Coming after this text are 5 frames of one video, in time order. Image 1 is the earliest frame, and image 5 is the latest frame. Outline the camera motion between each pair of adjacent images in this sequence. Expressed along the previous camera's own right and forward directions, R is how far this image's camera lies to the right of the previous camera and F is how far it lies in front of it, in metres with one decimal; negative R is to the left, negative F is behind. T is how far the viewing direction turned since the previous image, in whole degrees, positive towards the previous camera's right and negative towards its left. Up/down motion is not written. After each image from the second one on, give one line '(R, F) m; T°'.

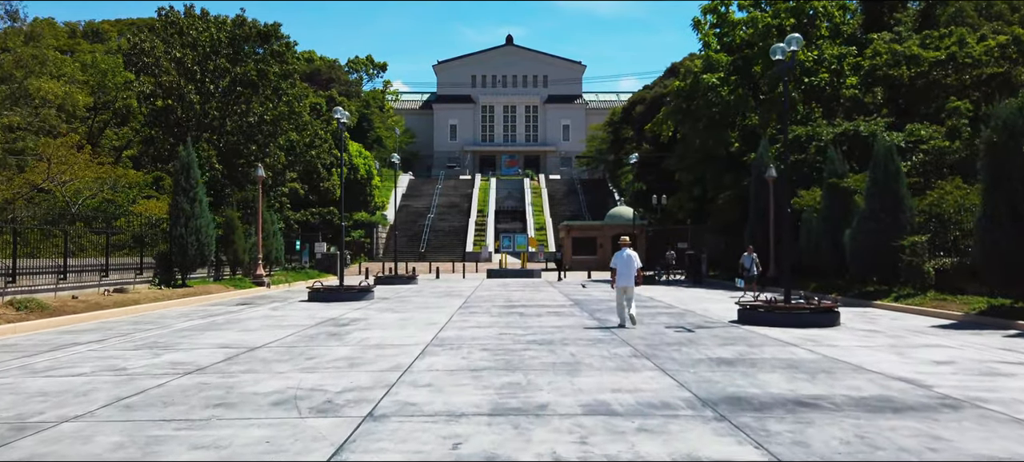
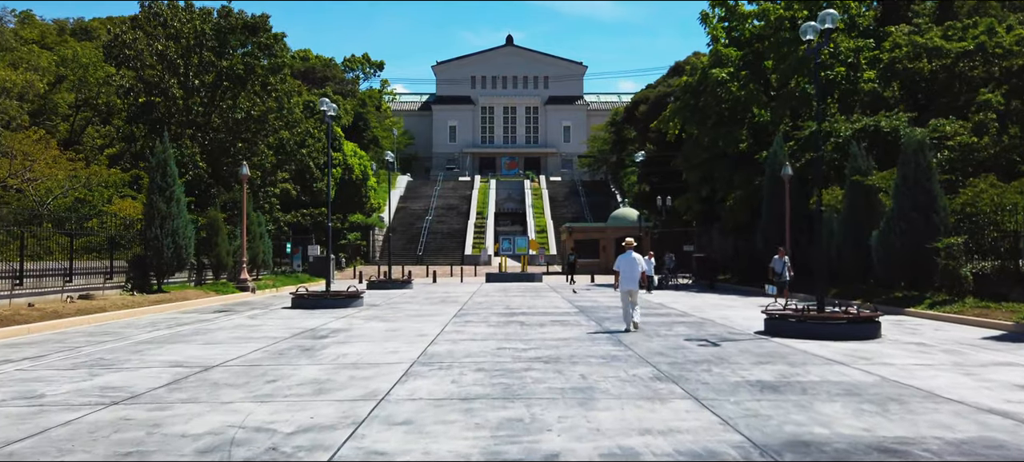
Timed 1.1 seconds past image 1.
(0.0, +1.8) m; 0°
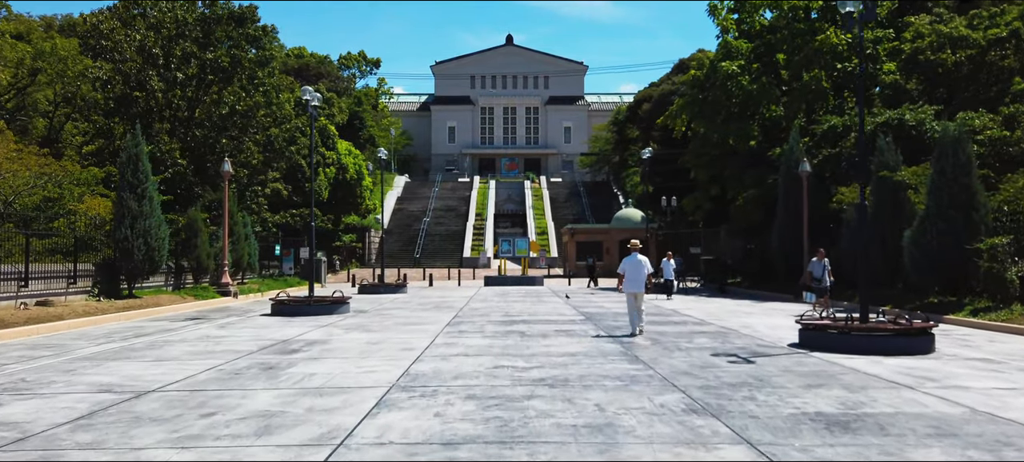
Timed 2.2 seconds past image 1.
(0.0, +1.9) m; 0°
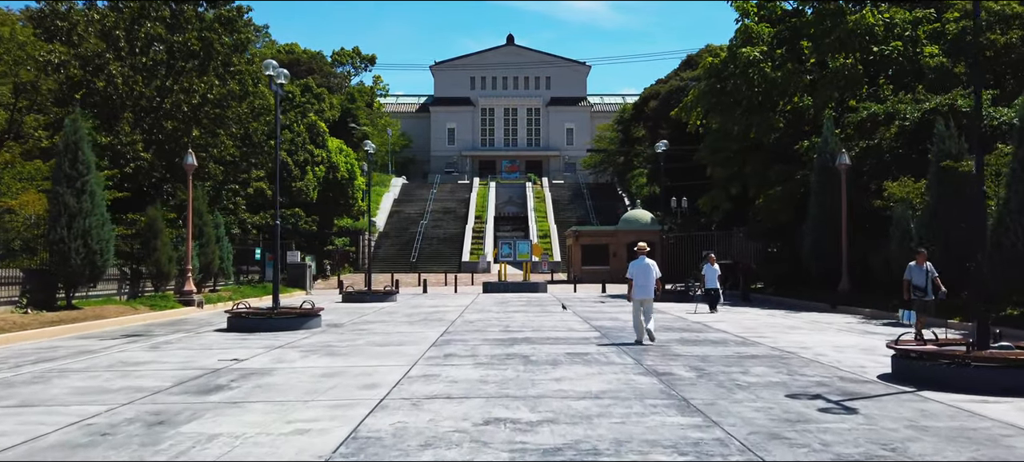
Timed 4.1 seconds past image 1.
(0.0, +3.2) m; 0°
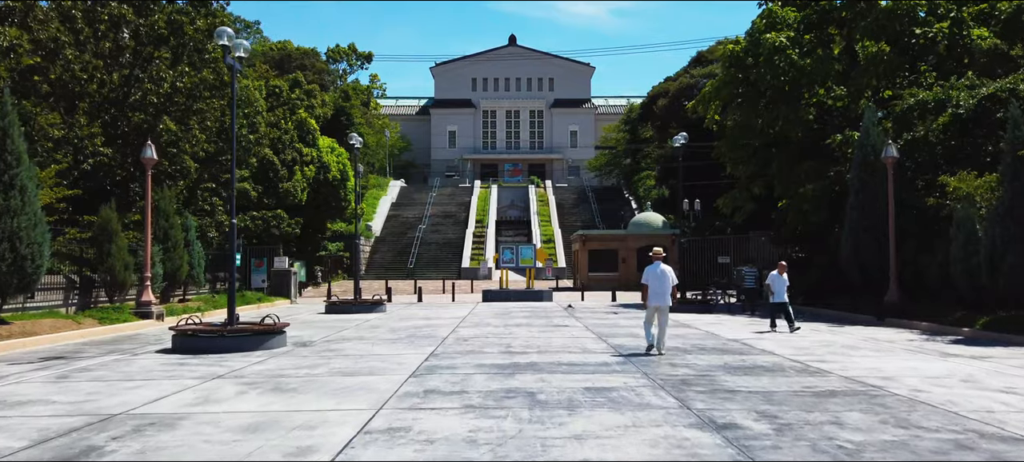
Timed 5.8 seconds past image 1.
(0.0, +2.9) m; 0°
